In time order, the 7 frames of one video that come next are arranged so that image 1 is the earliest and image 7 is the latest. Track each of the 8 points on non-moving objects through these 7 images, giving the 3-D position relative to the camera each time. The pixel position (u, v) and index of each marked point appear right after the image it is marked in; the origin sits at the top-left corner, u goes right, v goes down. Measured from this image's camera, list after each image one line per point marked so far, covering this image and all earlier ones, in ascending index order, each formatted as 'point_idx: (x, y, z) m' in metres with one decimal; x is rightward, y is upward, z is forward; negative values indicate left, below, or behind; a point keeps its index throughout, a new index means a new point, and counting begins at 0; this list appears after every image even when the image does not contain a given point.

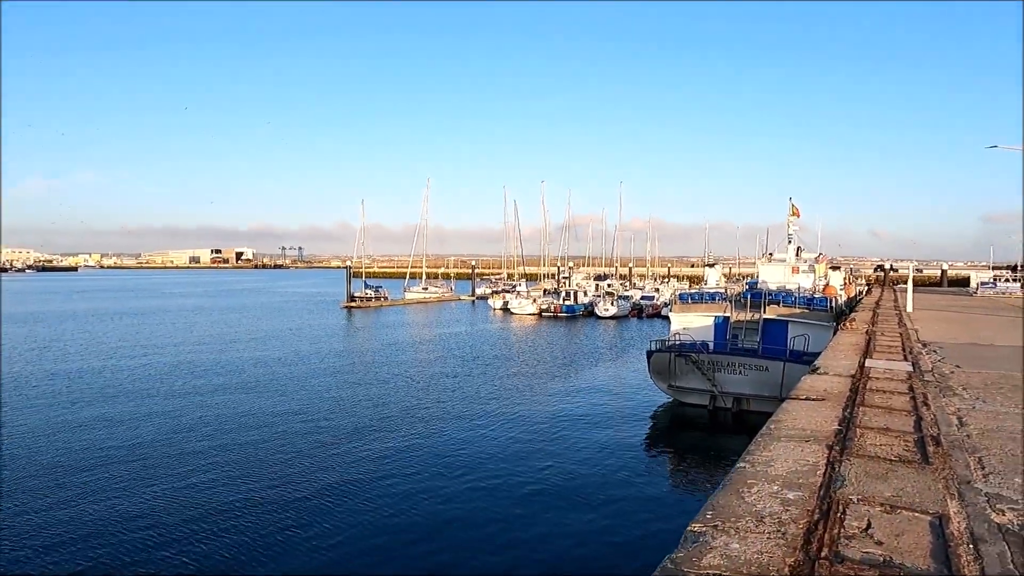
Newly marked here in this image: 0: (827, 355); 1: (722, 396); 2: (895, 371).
0: (+4.0, -0.9, +7.9) m
1: (+6.1, -3.2, +18.2) m
2: (+4.2, -0.9, +6.9) m
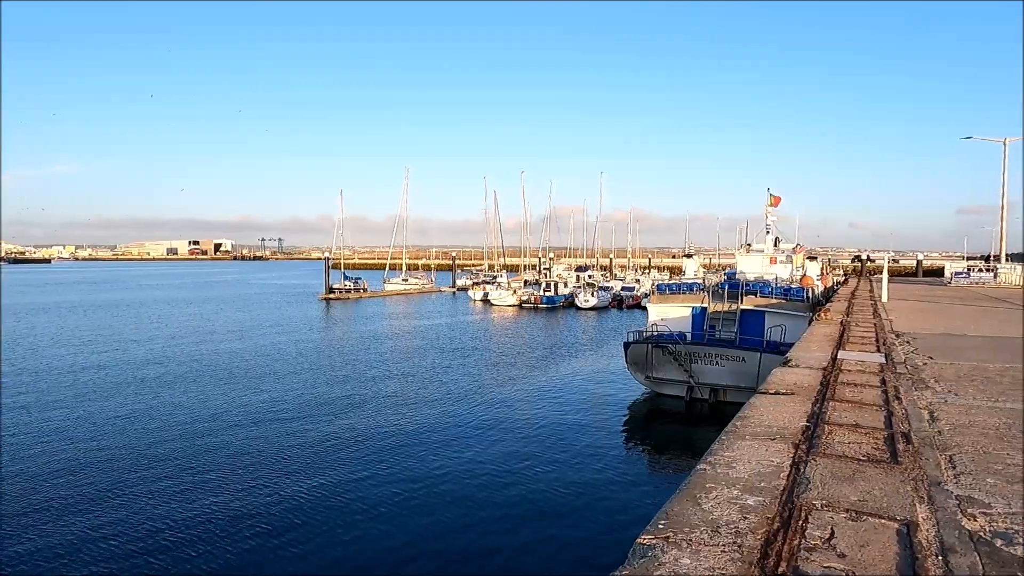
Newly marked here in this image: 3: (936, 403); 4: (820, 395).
0: (+3.6, -0.8, +7.8) m
1: (+5.4, -2.9, +18.1) m
2: (+3.8, -0.8, +6.7) m
3: (+3.4, -0.9, +4.9) m
4: (+2.6, -0.9, +5.2) m
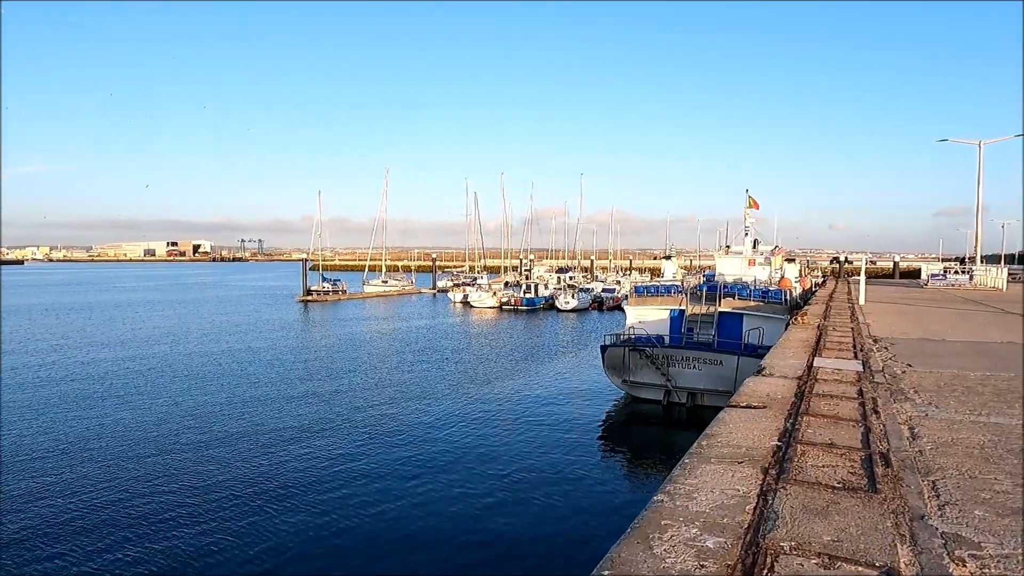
0: (+3.1, -0.8, +7.4) m
1: (+4.7, -3.0, +17.8) m
2: (+3.4, -0.9, +6.4) m
3: (+3.0, -1.0, +4.6) m
4: (+2.2, -0.9, +4.9) m
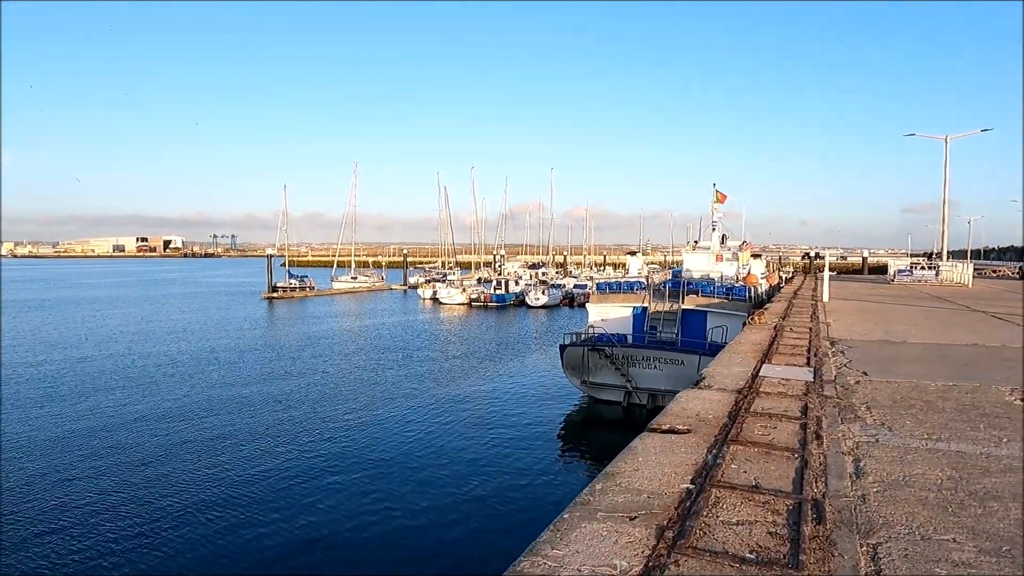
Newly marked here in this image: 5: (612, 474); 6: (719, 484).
0: (+2.2, -0.8, +6.7) m
1: (+3.4, -2.9, +17.1) m
2: (+2.5, -0.9, +5.7) m
3: (+2.2, -1.0, +3.9) m
4: (+1.4, -1.0, +4.1) m
5: (+0.5, -1.0, +3.4) m
6: (+1.1, -1.0, +3.2) m
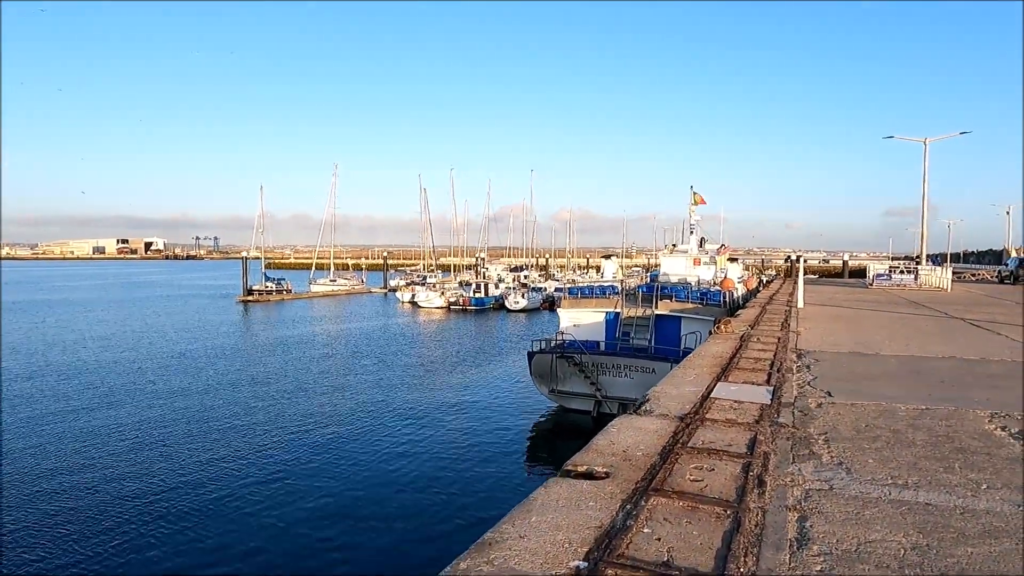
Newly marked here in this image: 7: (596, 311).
0: (+1.5, -0.9, +6.0) m
1: (+2.5, -3.0, +16.4) m
2: (+1.9, -0.9, +5.0) m
3: (+1.5, -1.1, +3.2) m
4: (+0.7, -1.0, +3.4) m
5: (-0.1, -1.1, +2.7) m
6: (+0.4, -1.1, +2.5) m
7: (+2.4, -0.7, +18.2) m
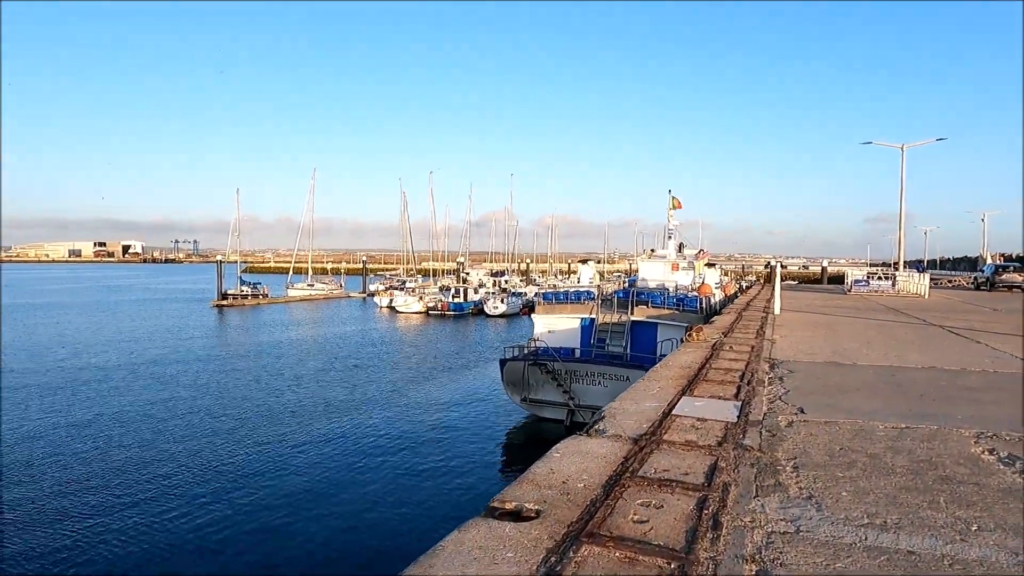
0: (+1.0, -0.9, +5.5) m
1: (+1.7, -3.1, +15.9) m
2: (+1.4, -1.0, +4.5) m
3: (+1.1, -1.1, +2.7) m
4: (+0.3, -1.1, +2.8) m
5: (-0.5, -1.1, +2.1) m
6: (+0.1, -1.1, +1.9) m
7: (+1.6, -0.8, +17.7) m
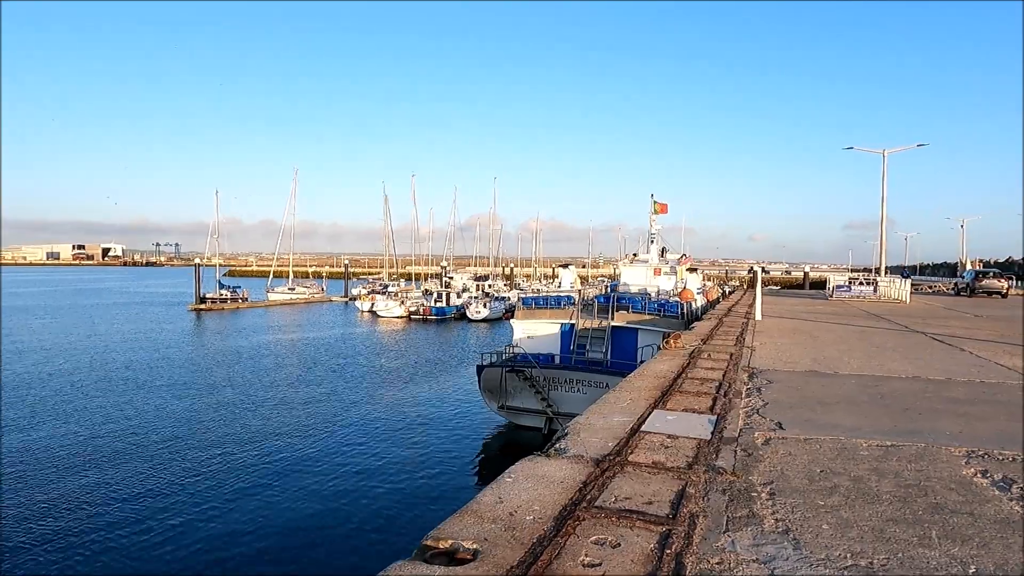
0: (+0.7, -1.0, +5.1) m
1: (+1.2, -3.3, +15.5) m
2: (+1.1, -1.0, +4.1) m
3: (+0.9, -1.1, +2.3) m
4: (0.0, -1.1, +2.4) m
5: (-0.7, -1.1, +1.7) m
6: (-0.2, -1.1, +1.5) m
7: (+1.0, -1.0, +17.3) m
